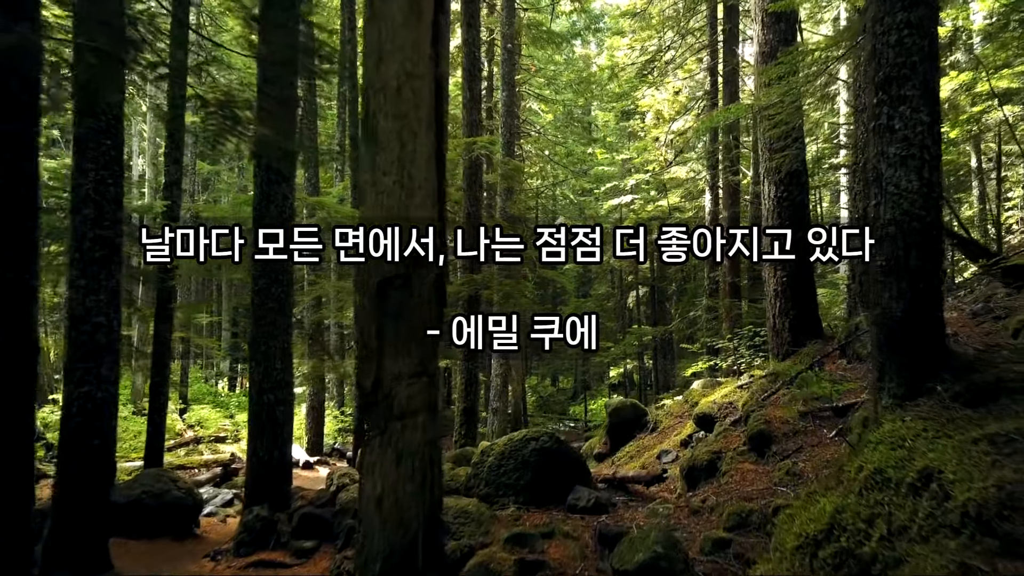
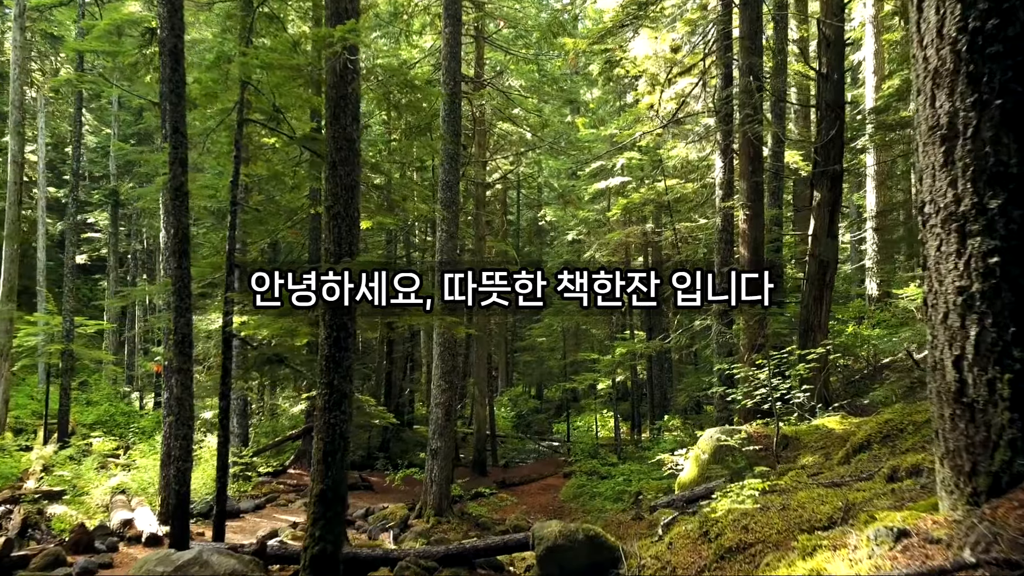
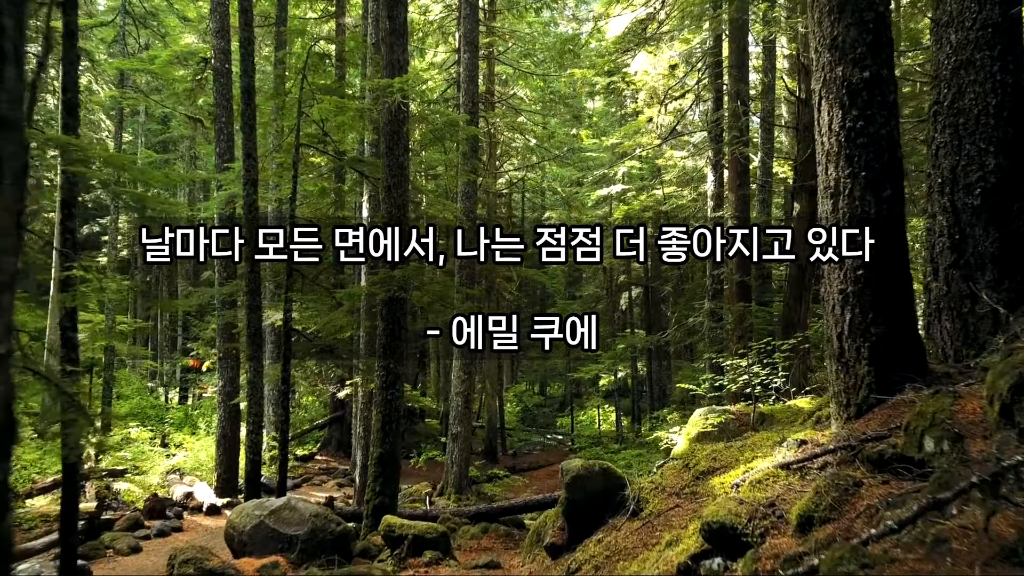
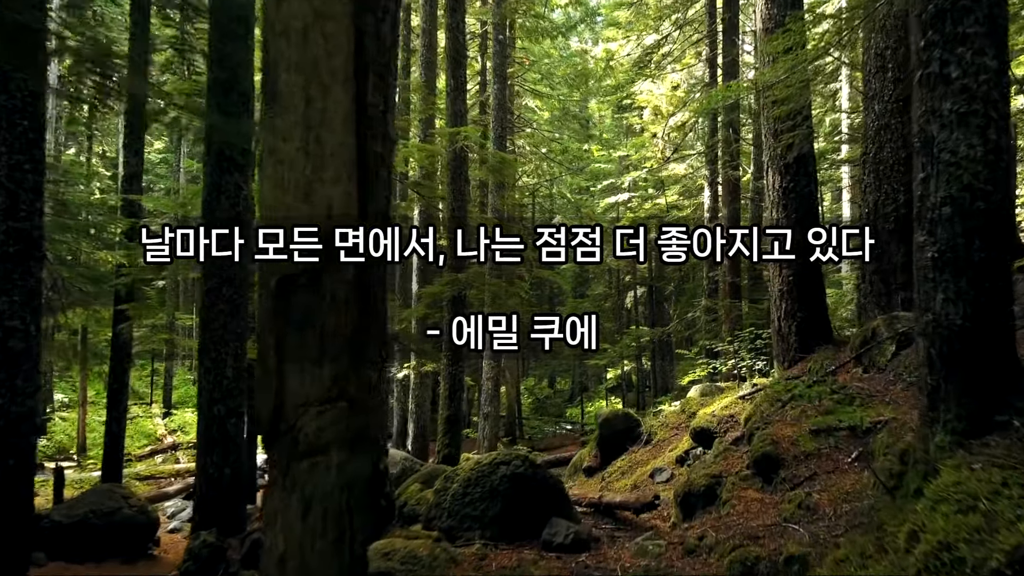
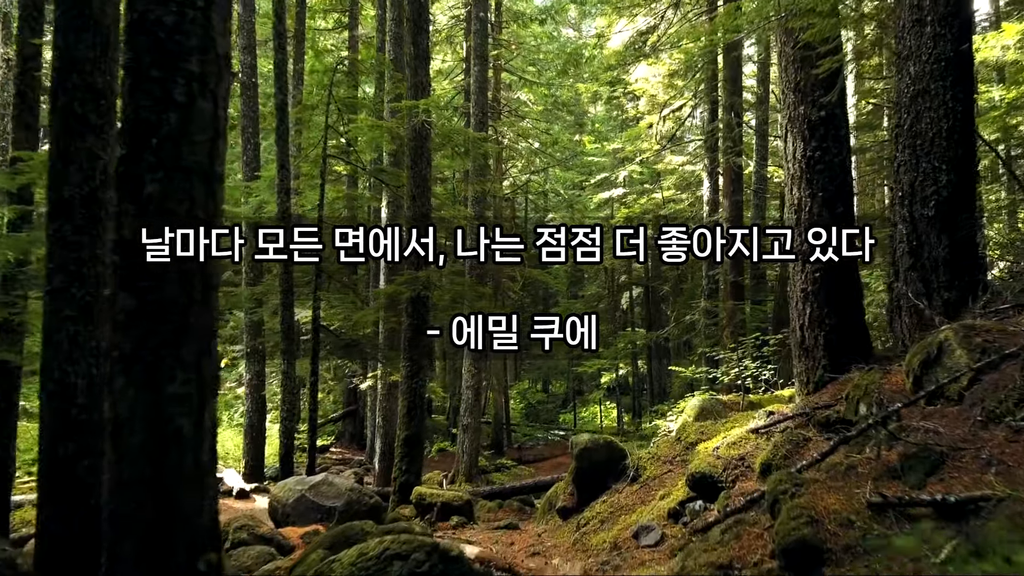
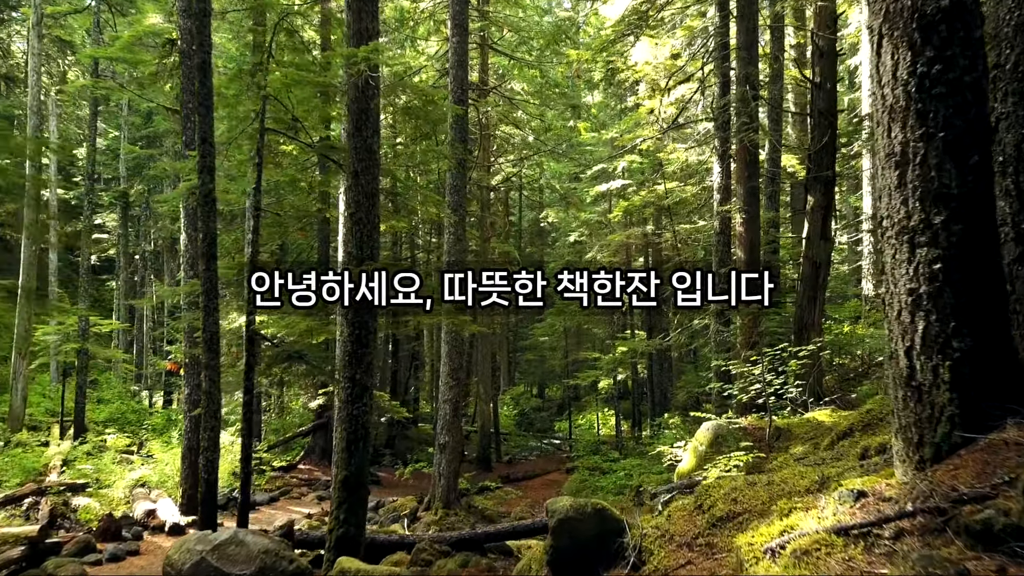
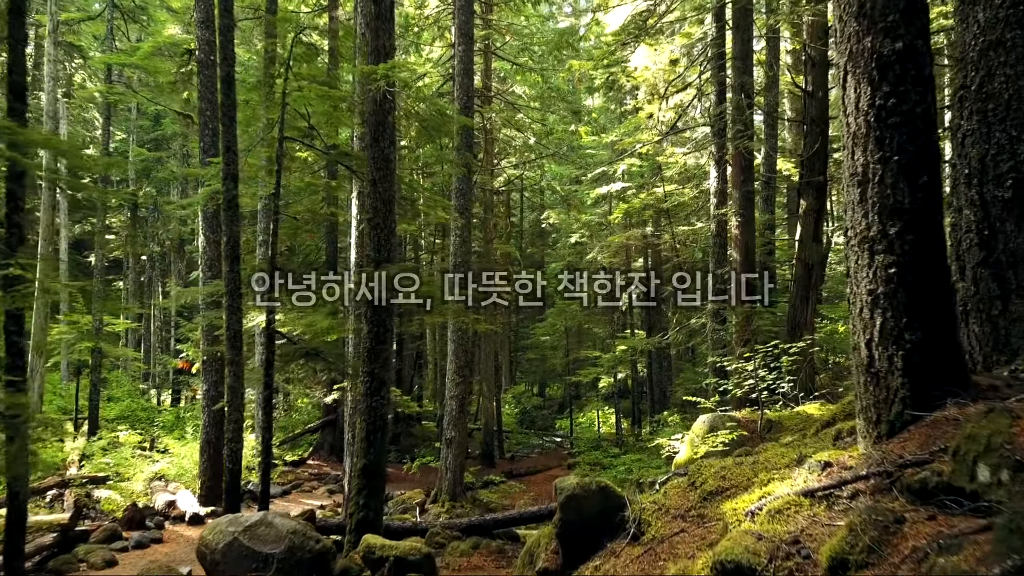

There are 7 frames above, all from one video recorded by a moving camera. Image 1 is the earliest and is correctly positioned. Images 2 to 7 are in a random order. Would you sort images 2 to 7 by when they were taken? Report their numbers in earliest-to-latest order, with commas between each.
4, 5, 3, 7, 6, 2
